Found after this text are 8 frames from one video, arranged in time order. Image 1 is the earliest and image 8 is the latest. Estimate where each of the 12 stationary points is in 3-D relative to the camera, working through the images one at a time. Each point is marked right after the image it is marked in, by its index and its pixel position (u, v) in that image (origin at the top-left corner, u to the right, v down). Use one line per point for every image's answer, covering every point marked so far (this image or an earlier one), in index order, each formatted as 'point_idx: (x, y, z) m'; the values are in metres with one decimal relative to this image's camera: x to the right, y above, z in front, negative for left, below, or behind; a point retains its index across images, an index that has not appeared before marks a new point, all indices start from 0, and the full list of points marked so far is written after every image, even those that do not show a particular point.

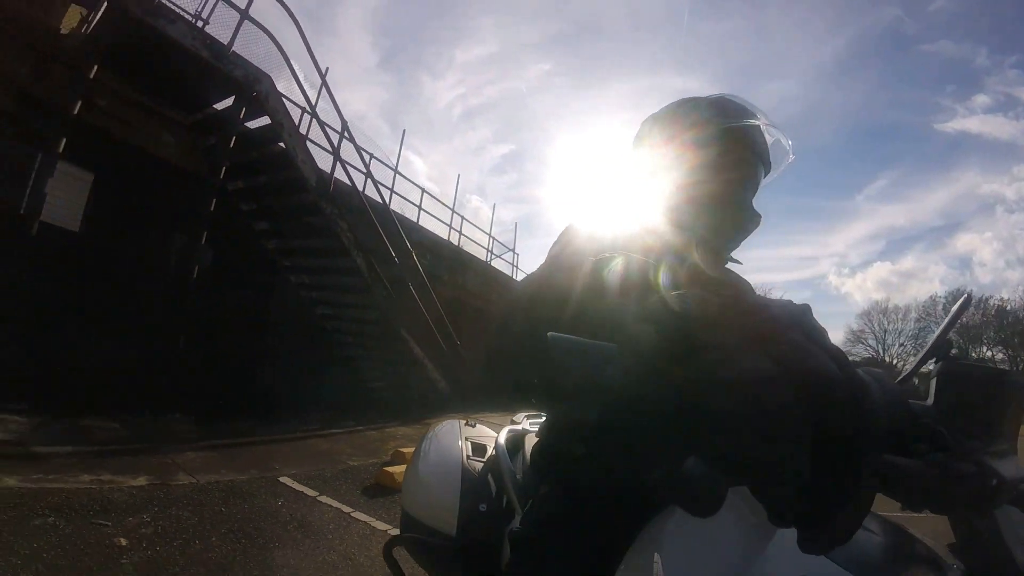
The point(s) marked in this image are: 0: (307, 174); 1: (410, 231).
0: (-3.2, +1.6, +9.3) m
1: (-2.8, +1.6, +15.9) m
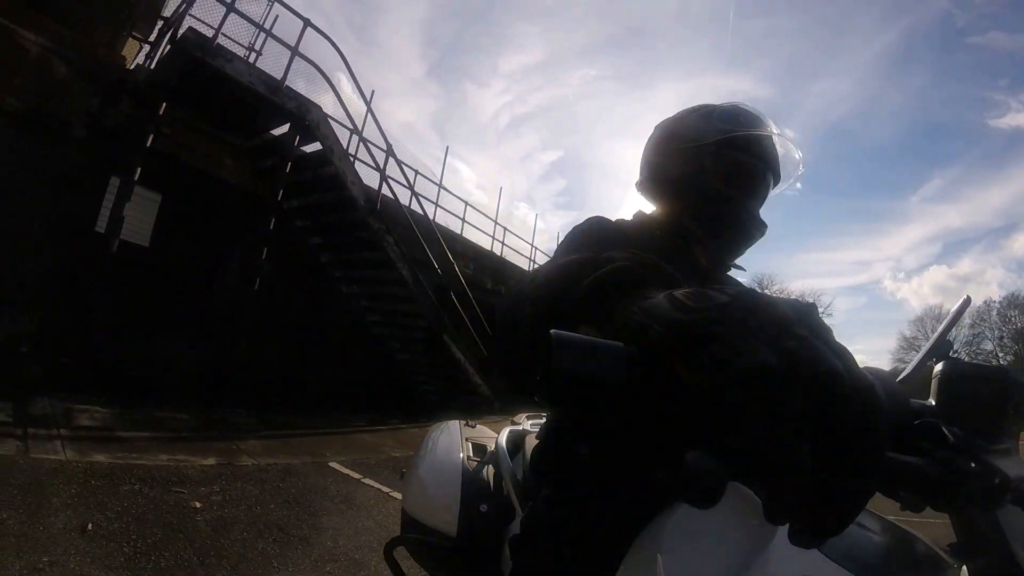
0: (-2.6, +1.5, +10.0) m
1: (-1.7, +1.3, +16.6) m
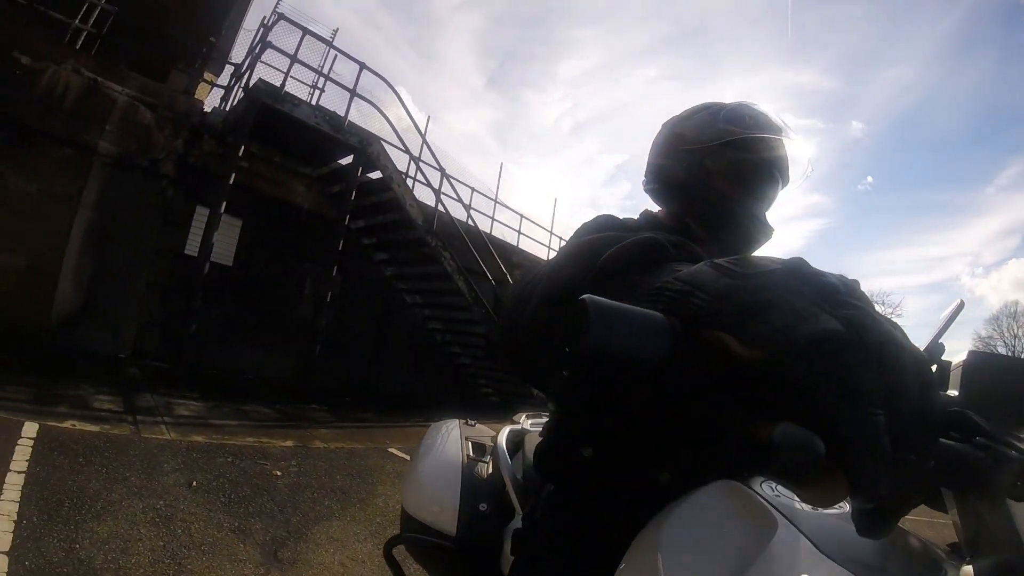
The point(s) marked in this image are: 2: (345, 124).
0: (-1.8, +1.3, +10.9) m
1: (-0.1, +1.0, +17.3) m
2: (-2.8, +2.7, +10.0) m
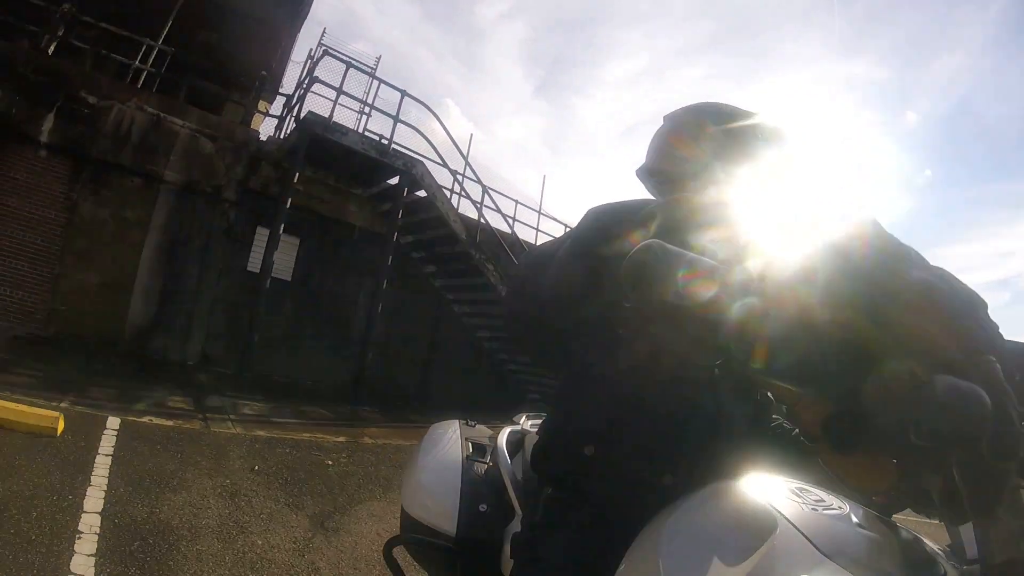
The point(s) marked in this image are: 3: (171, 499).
0: (-1.0, +1.1, +11.3) m
1: (+1.2, +0.8, +17.6) m
2: (-2.2, +2.5, +10.6) m
3: (-2.2, -1.3, +3.7) m
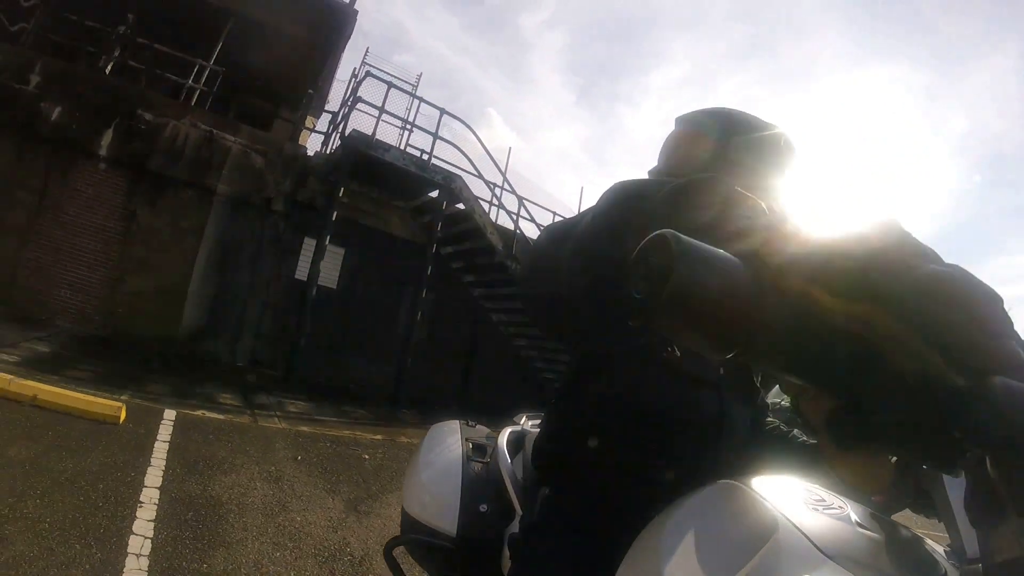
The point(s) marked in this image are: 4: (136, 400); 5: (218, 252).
0: (-0.4, +1.0, +11.6) m
1: (+2.3, +0.5, +17.7) m
2: (-1.5, +2.3, +11.0) m
3: (-2.0, -1.3, +4.0) m
4: (-3.7, -1.1, +5.6) m
5: (-5.5, +0.7, +10.8) m
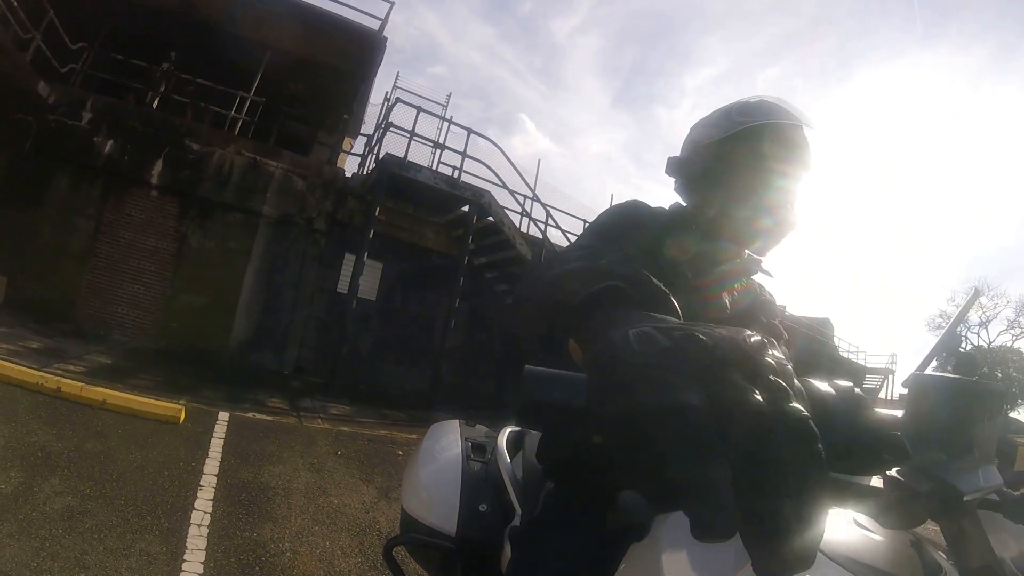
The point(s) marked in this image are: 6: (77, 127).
0: (+0.2, +0.8, +12.0) m
1: (+3.3, +0.3, +17.8) m
2: (-1.0, +2.1, +11.5) m
3: (-1.9, -1.4, +4.5) m
4: (-3.4, -1.2, +6.2) m
5: (-4.9, +0.4, +11.5) m
6: (-7.8, +2.9, +10.5) m
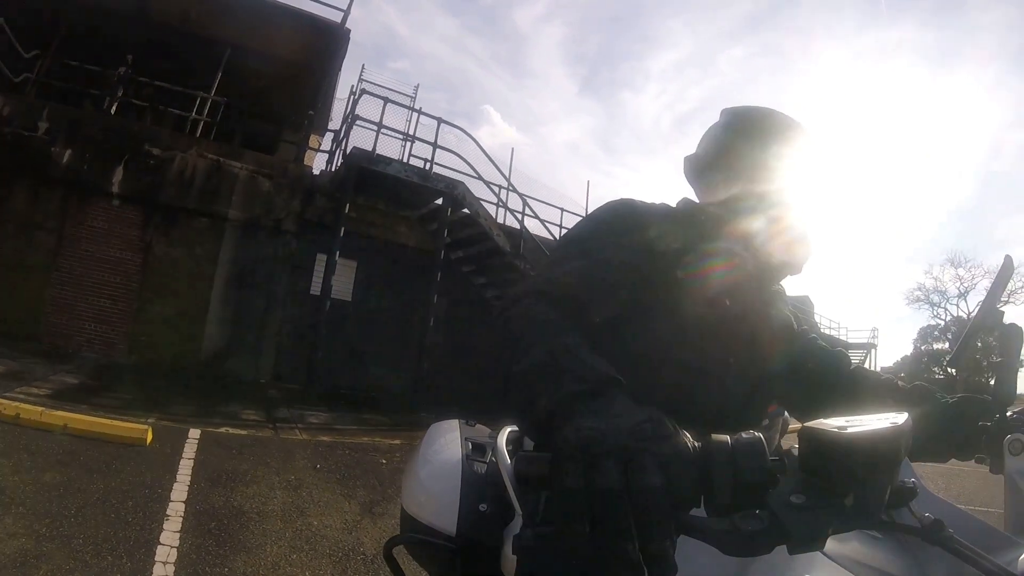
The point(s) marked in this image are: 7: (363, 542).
0: (-0.2, +1.0, +11.8) m
1: (+2.6, +0.7, +17.7) m
2: (-1.5, +2.2, +11.2) m
3: (-2.0, -1.5, +4.2) m
4: (-3.6, -1.4, +5.9) m
5: (-5.3, +0.2, +11.1) m
6: (-8.3, +2.6, +10.0) m
7: (-1.0, -1.7, +3.8) m
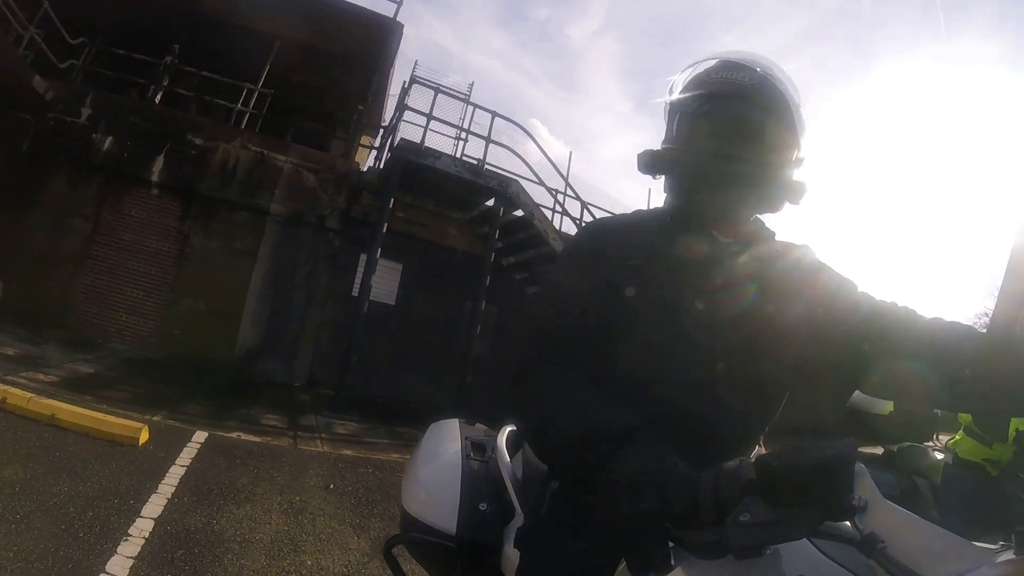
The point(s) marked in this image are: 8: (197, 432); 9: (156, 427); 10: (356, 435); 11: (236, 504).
0: (+0.8, +0.8, +10.8) m
1: (+4.2, +0.1, +16.5) m
2: (-0.5, +2.1, +10.4) m
3: (-1.6, -1.3, +3.4) m
4: (-3.1, -1.2, +5.2) m
5: (-4.3, +0.3, +10.6) m
6: (-7.3, +2.8, +9.8) m
7: (-0.7, -1.5, +2.9) m
8: (-2.7, -1.2, +4.9) m
9: (-3.0, -1.2, +4.8) m
10: (-1.8, -1.7, +6.6) m
11: (-1.7, -1.3, +3.5) m
